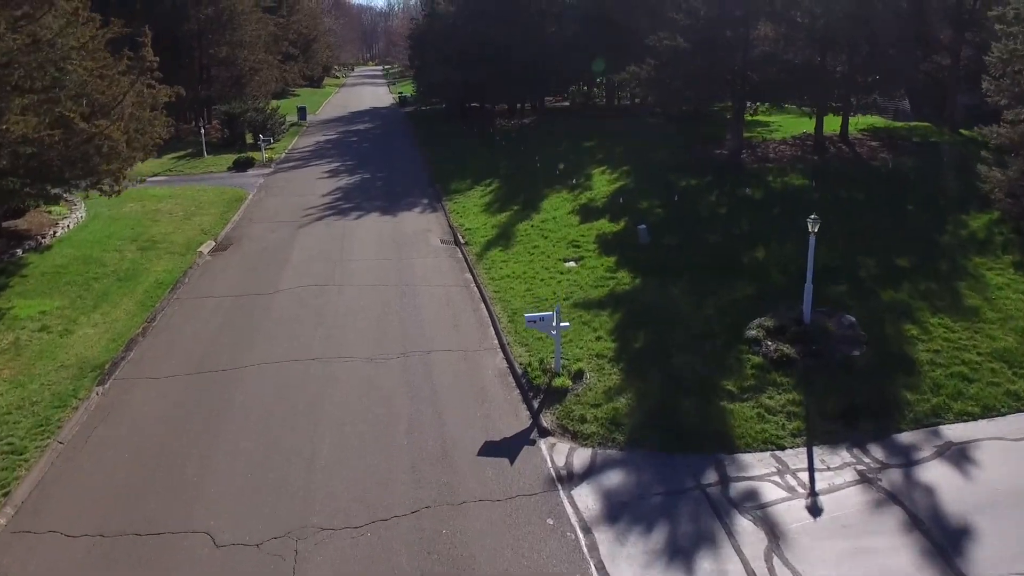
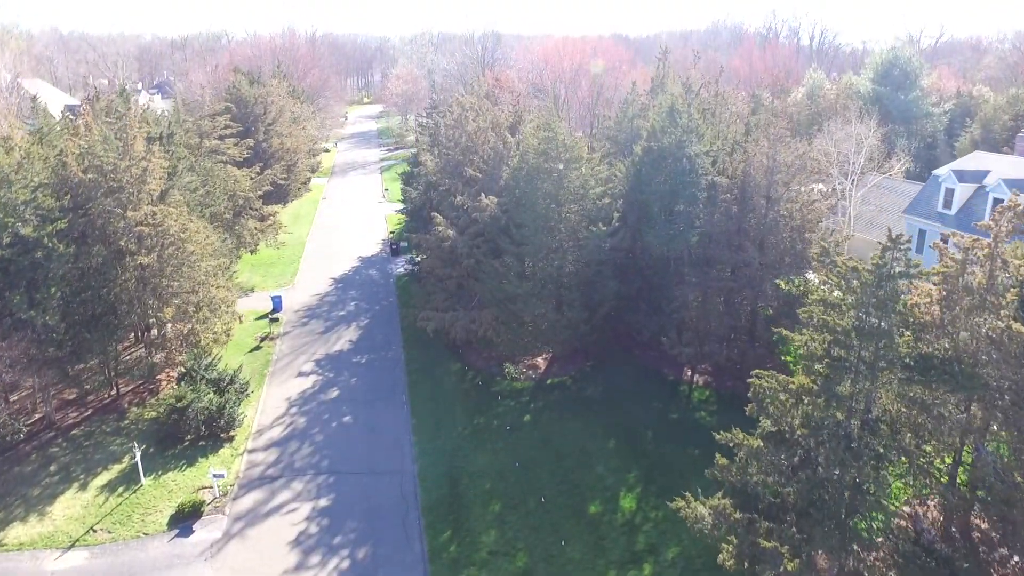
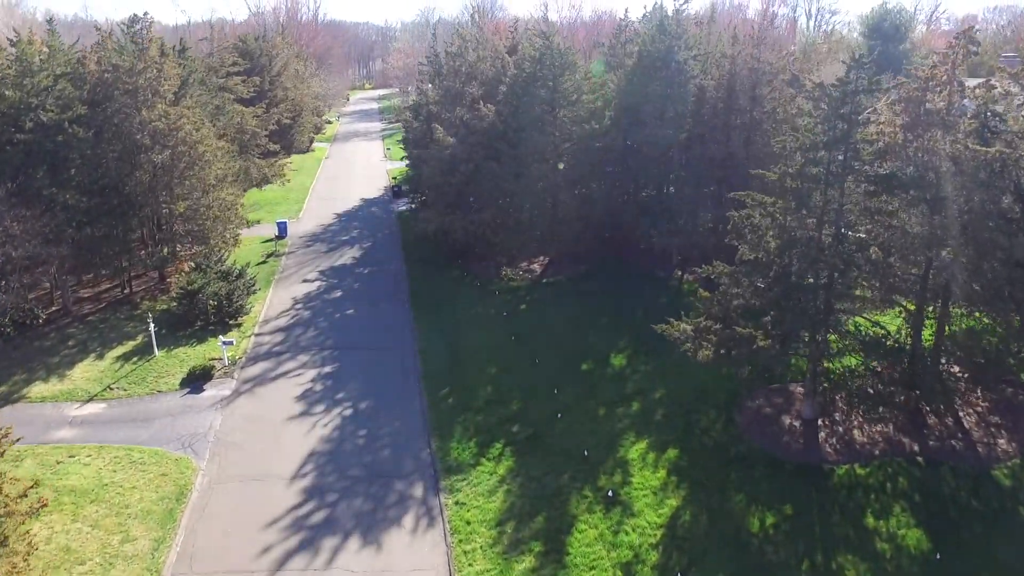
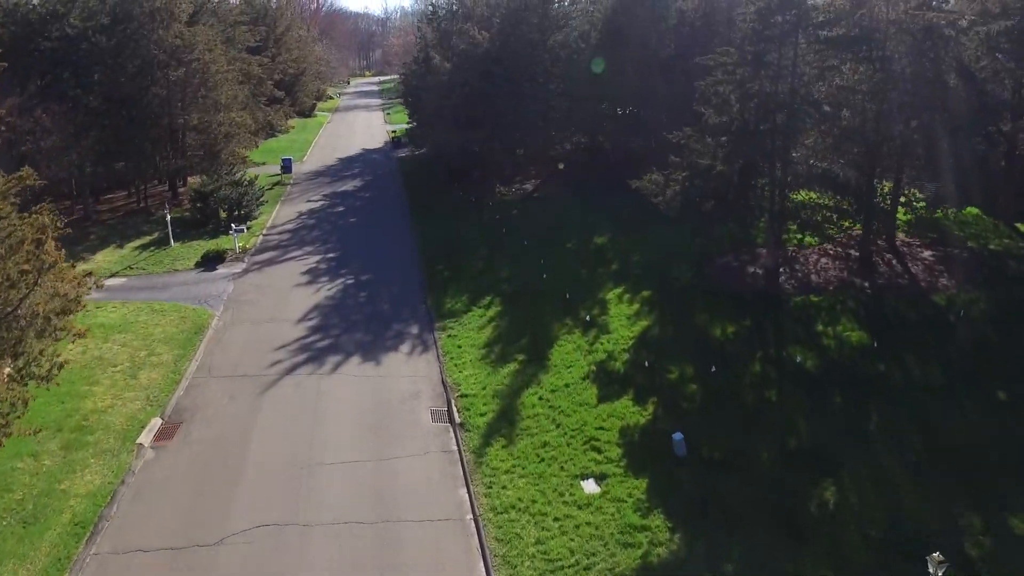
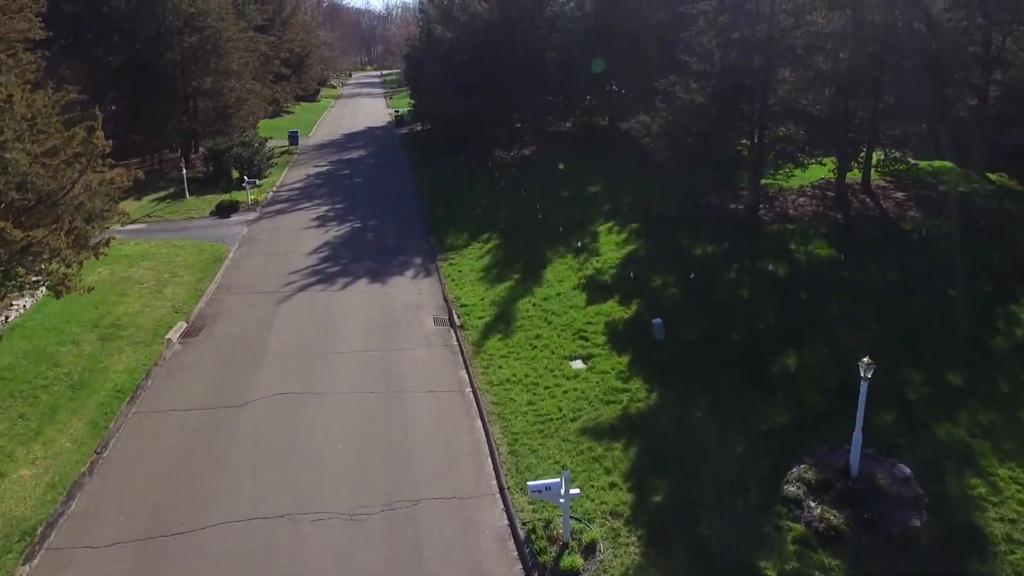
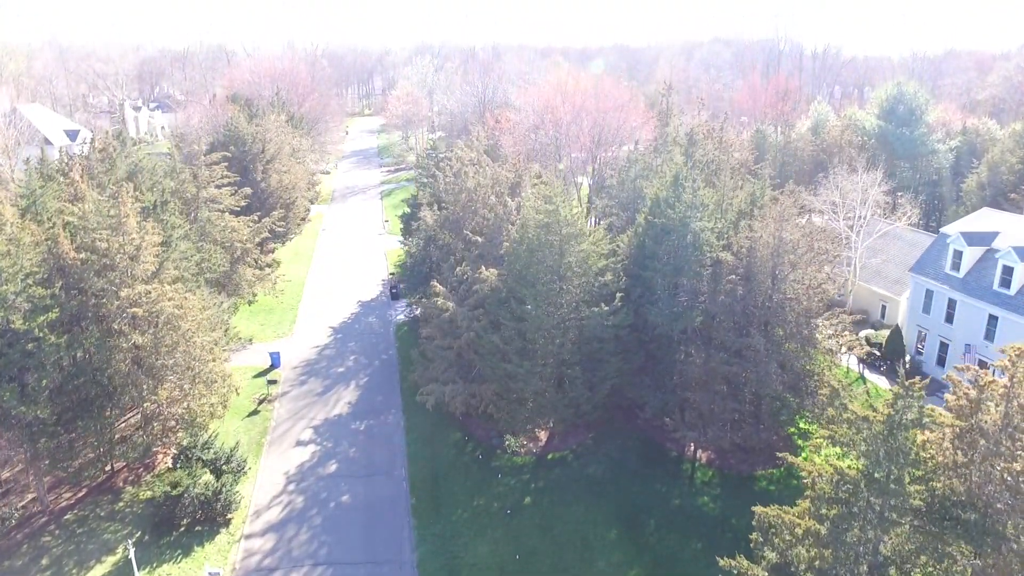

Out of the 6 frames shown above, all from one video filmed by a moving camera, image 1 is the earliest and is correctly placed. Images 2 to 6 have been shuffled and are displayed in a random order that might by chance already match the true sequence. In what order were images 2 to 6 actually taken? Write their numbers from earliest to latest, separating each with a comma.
5, 4, 3, 2, 6
